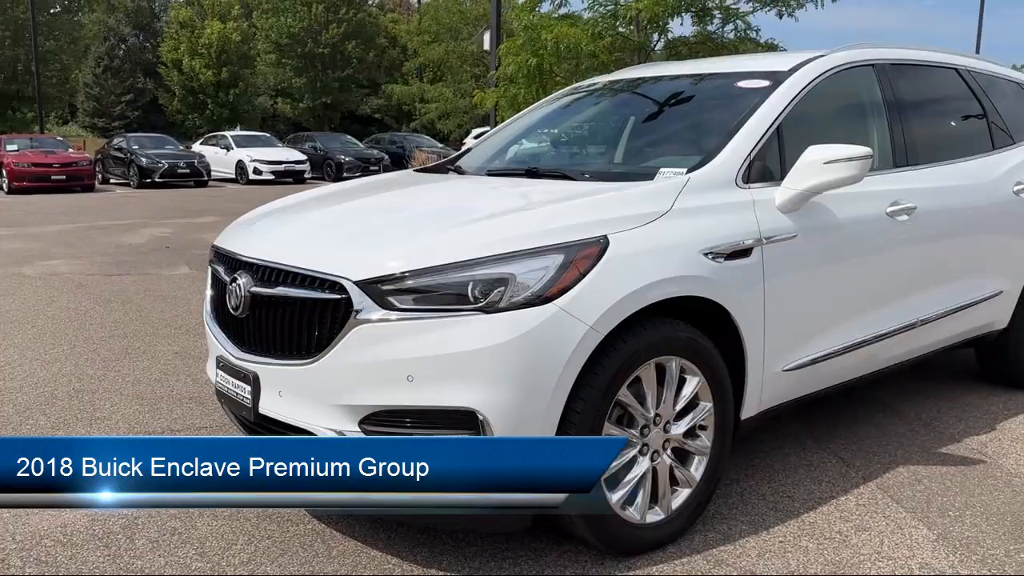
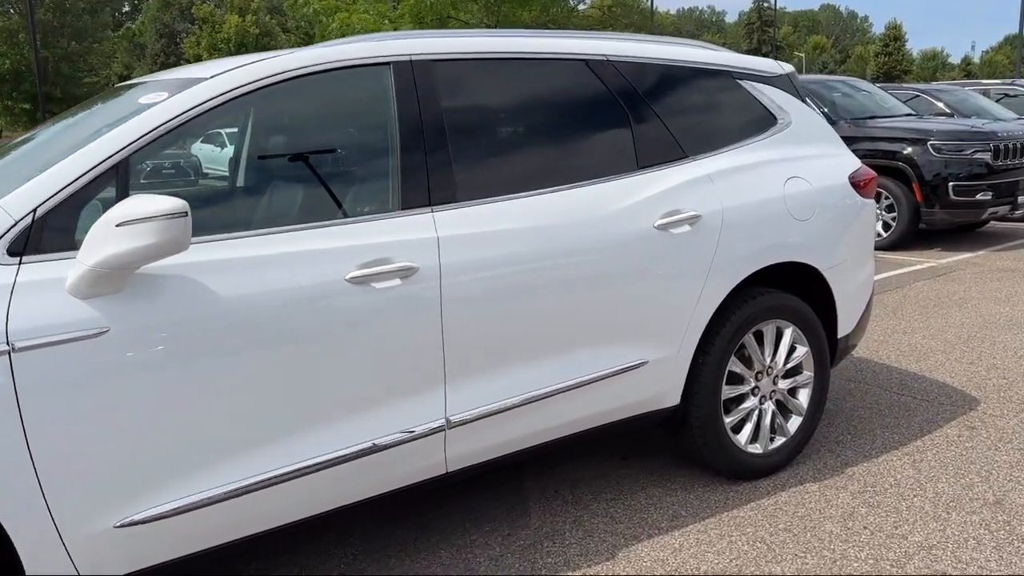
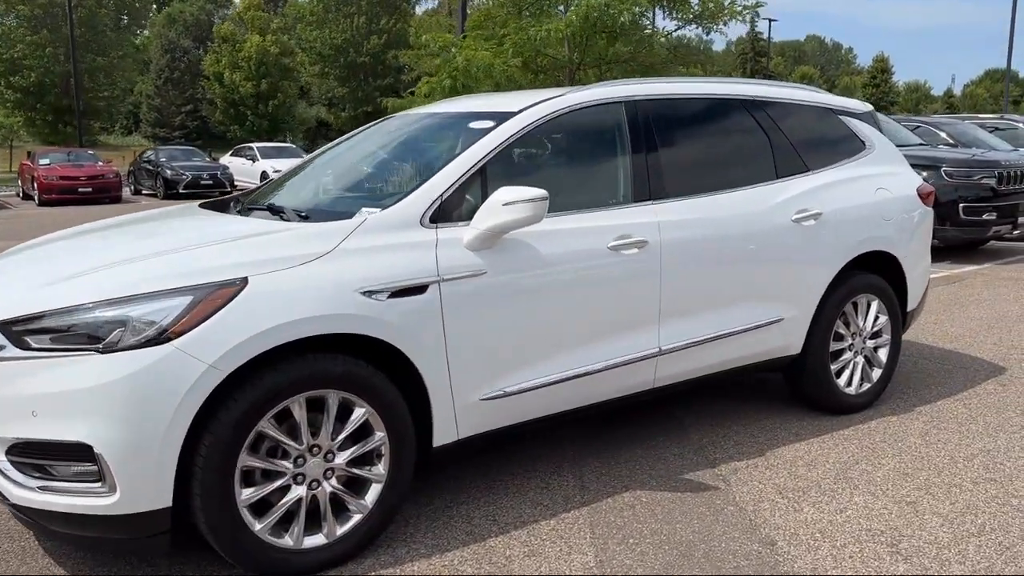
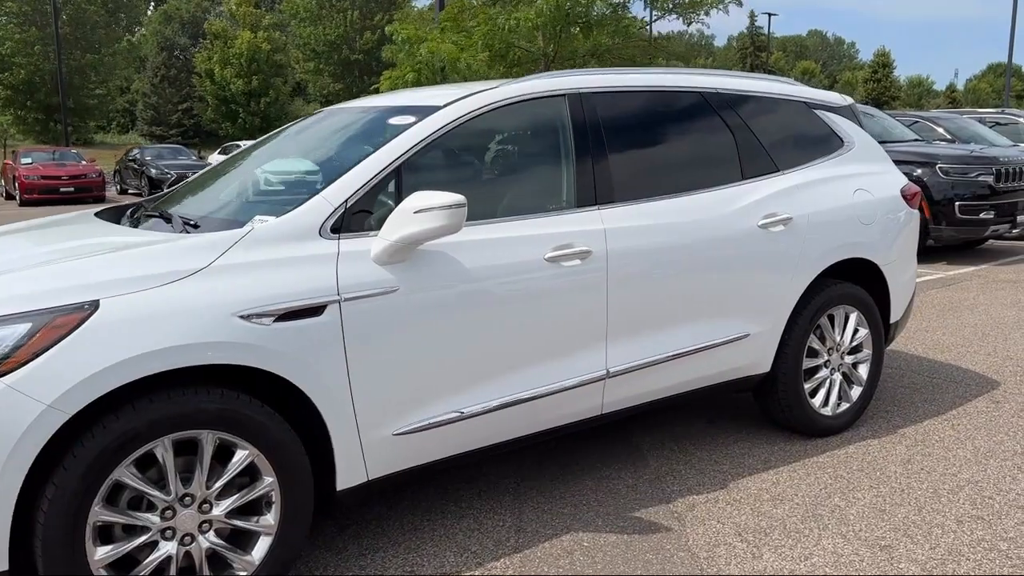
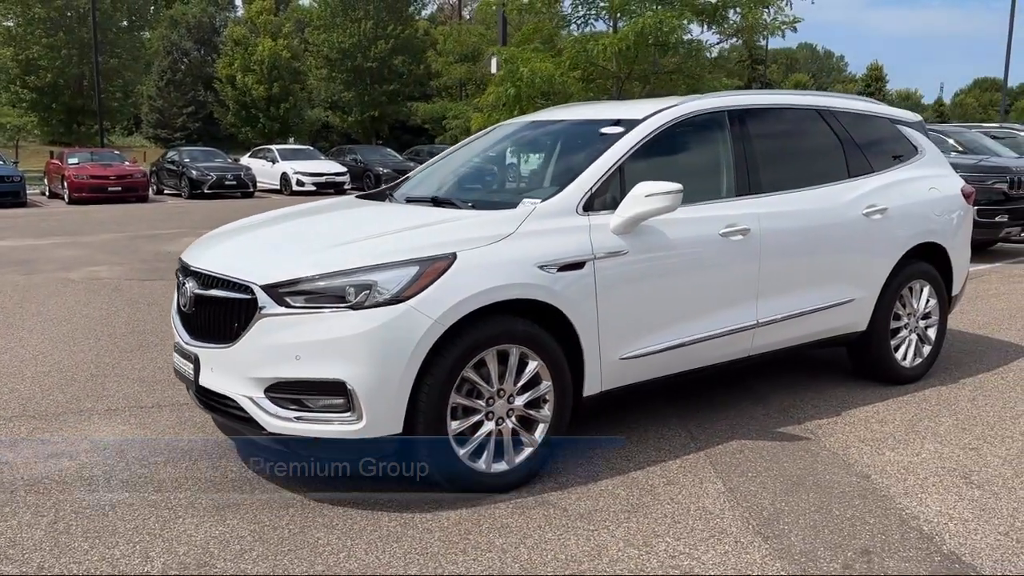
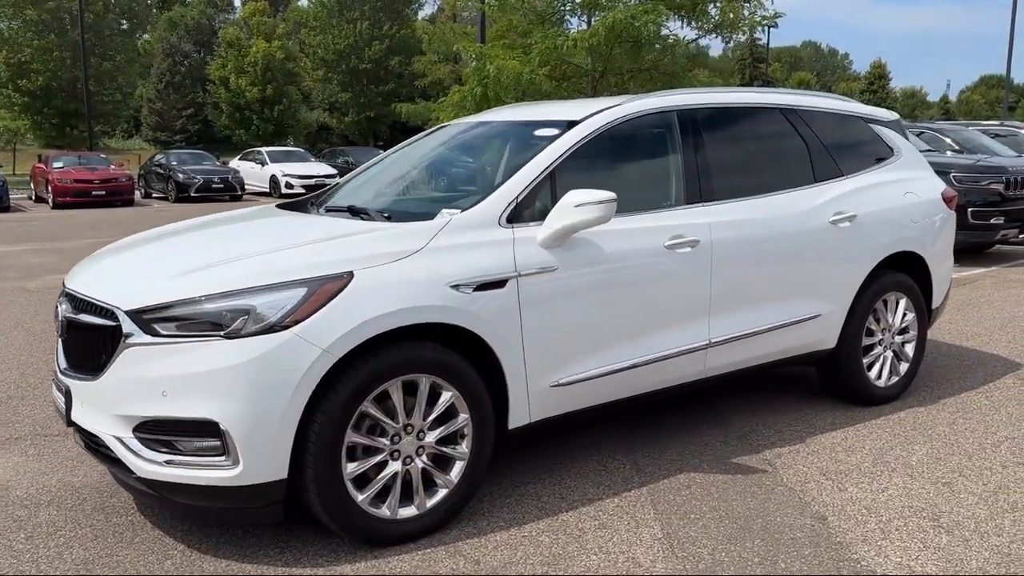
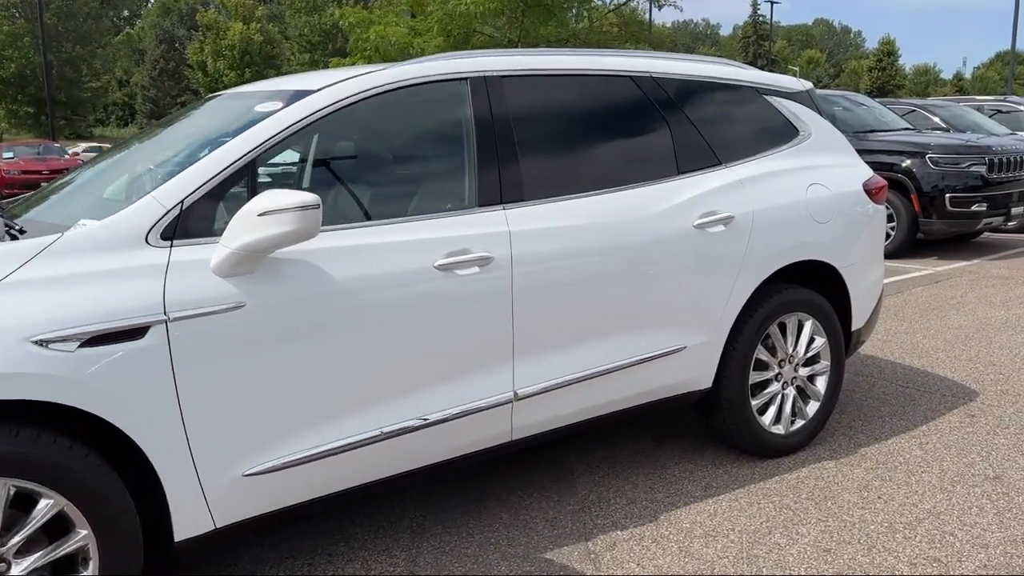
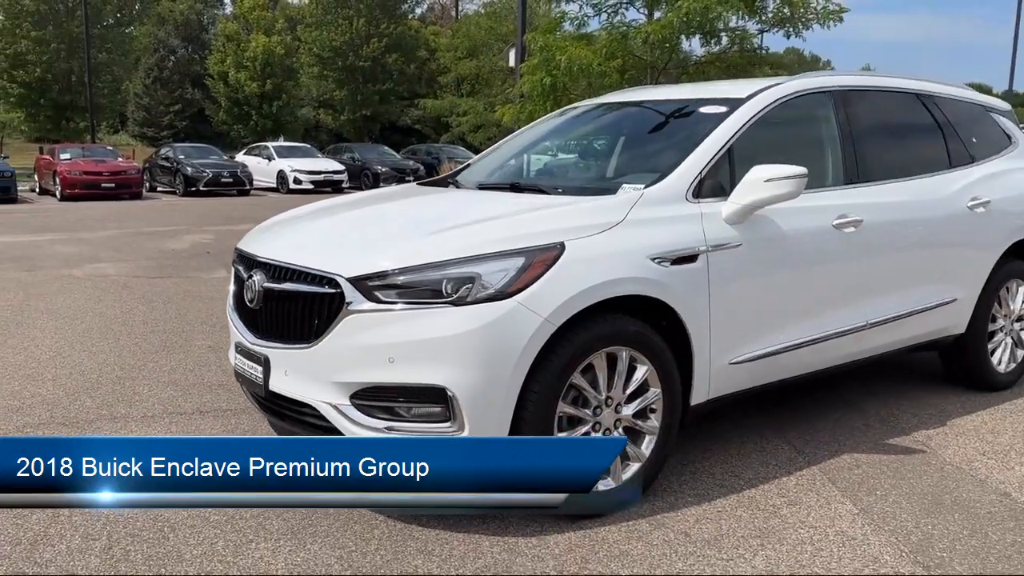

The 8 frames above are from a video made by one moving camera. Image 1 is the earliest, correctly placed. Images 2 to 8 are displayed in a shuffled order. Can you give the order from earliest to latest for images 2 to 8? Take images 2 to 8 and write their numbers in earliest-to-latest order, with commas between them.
8, 5, 6, 3, 4, 7, 2
